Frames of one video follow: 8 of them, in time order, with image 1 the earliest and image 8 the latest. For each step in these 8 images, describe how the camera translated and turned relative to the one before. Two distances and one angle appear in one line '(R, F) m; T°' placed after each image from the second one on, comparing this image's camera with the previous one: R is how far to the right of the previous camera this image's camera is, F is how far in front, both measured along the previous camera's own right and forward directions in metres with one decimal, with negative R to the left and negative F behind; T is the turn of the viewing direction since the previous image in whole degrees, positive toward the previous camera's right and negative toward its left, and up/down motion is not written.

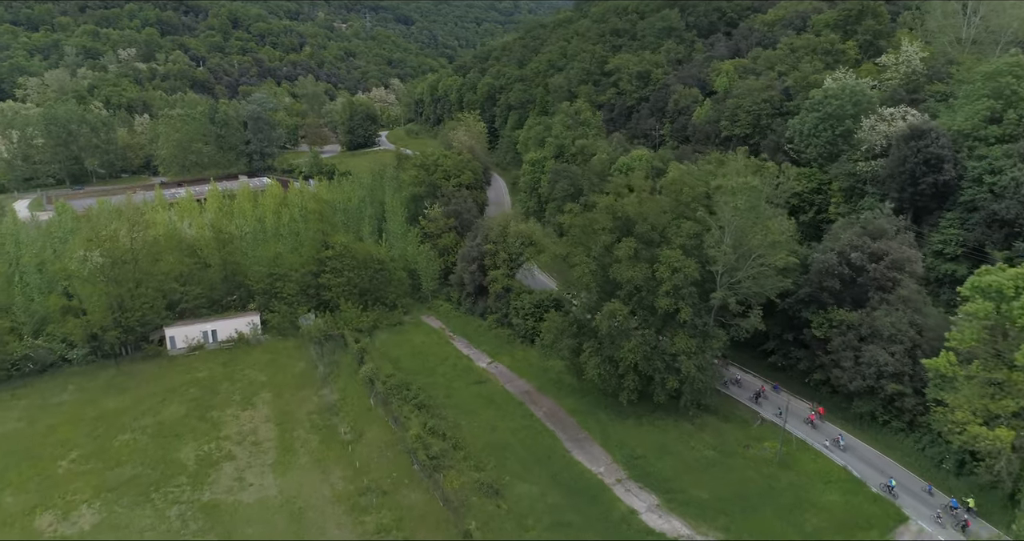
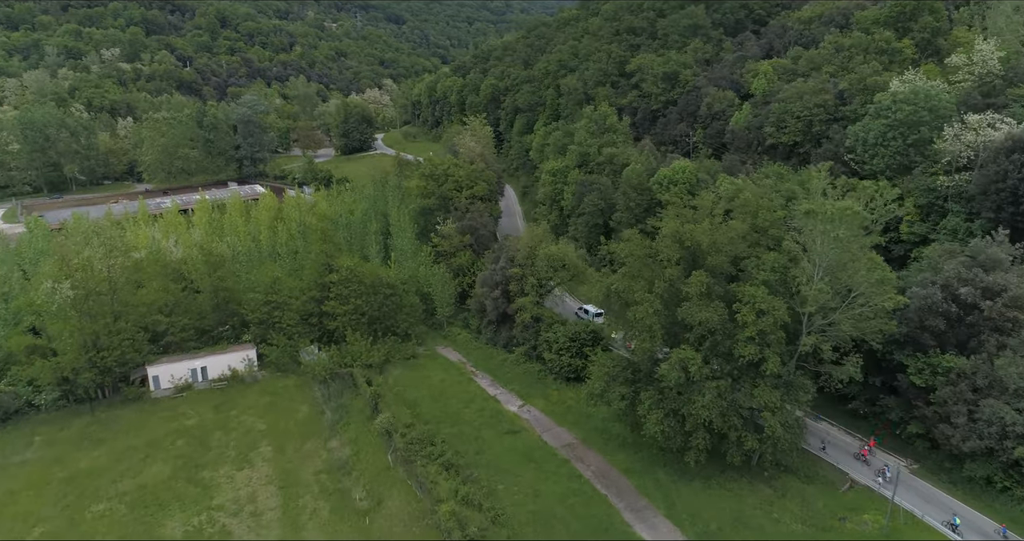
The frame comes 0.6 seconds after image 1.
(-2.6, +5.9) m; +1°
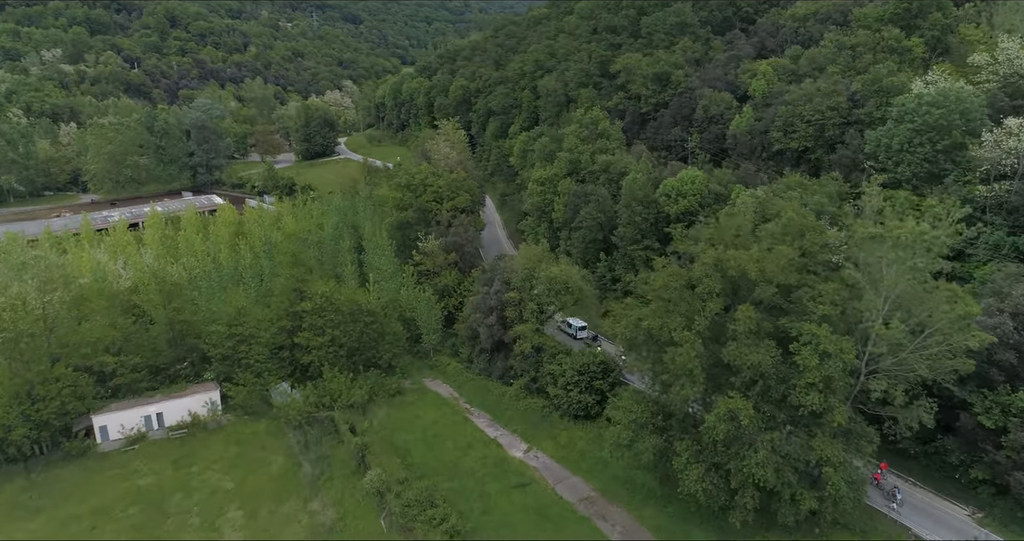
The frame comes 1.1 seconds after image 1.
(-2.1, +4.8) m; +3°
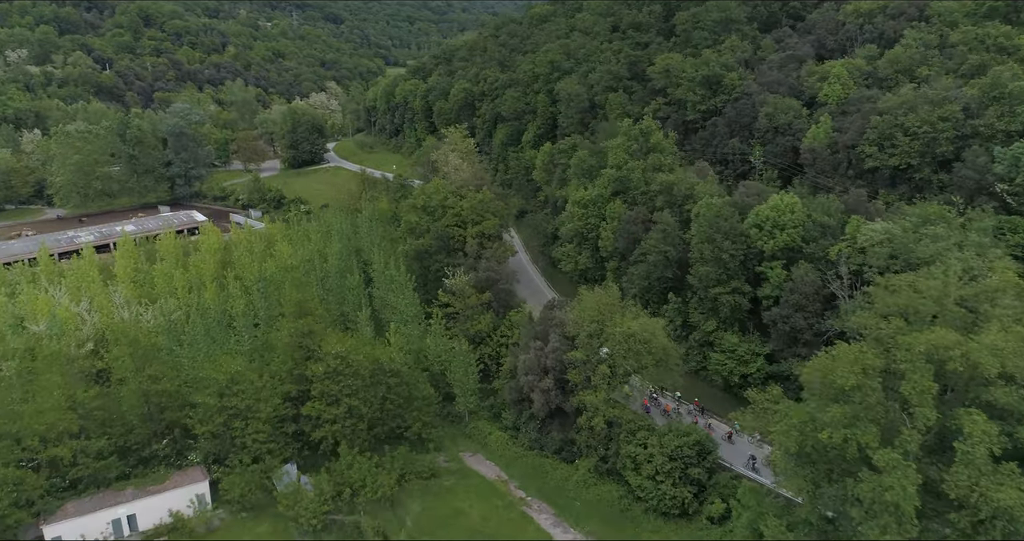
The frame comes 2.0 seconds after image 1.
(-3.9, +8.4) m; +2°
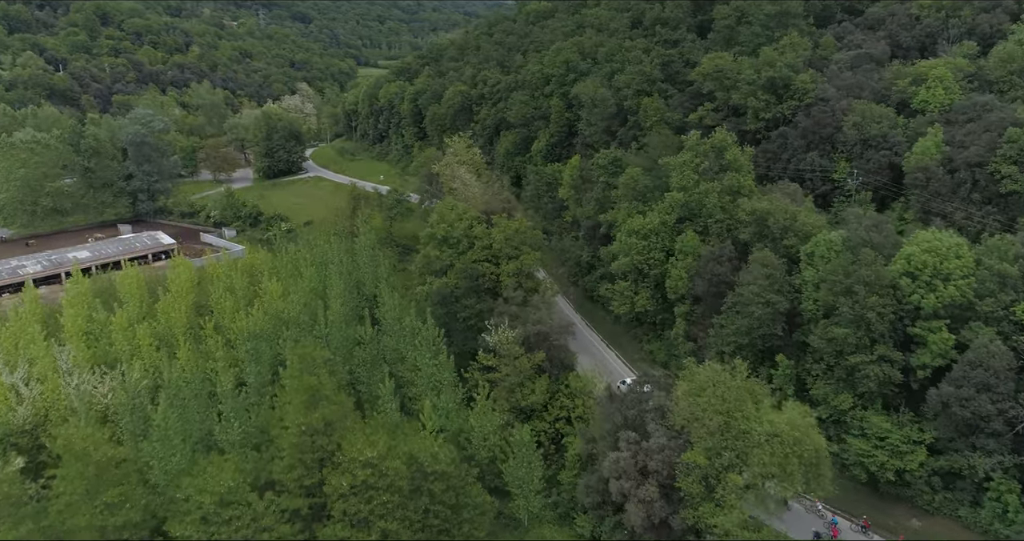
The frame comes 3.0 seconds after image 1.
(-4.2, +9.0) m; +2°
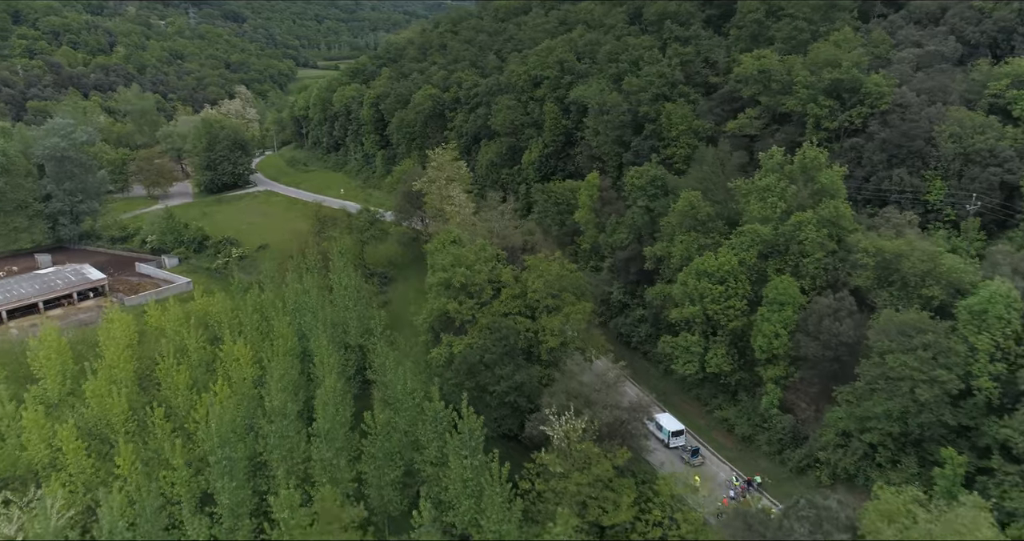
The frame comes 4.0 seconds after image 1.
(-4.4, +8.9) m; +5°
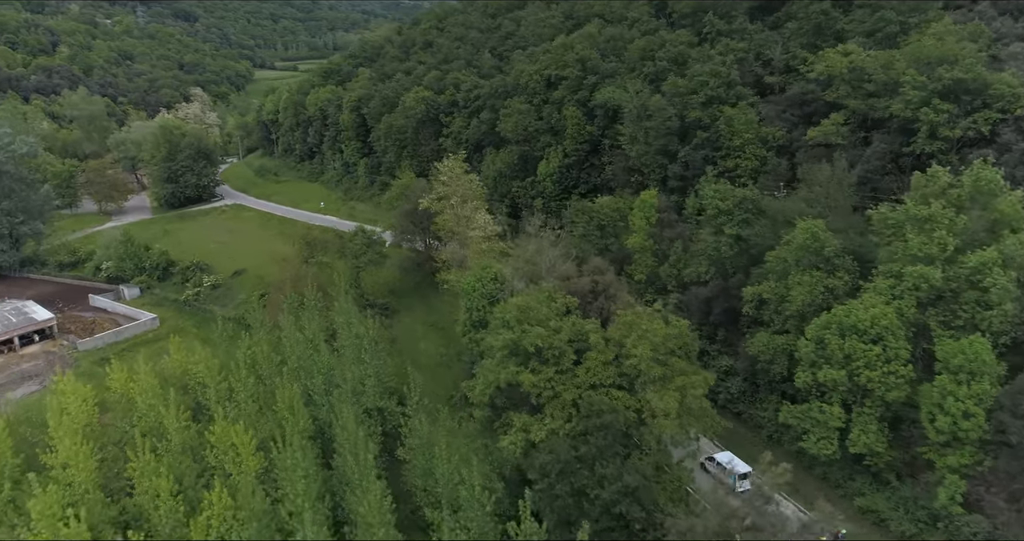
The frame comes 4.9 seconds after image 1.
(-4.6, +8.0) m; +3°
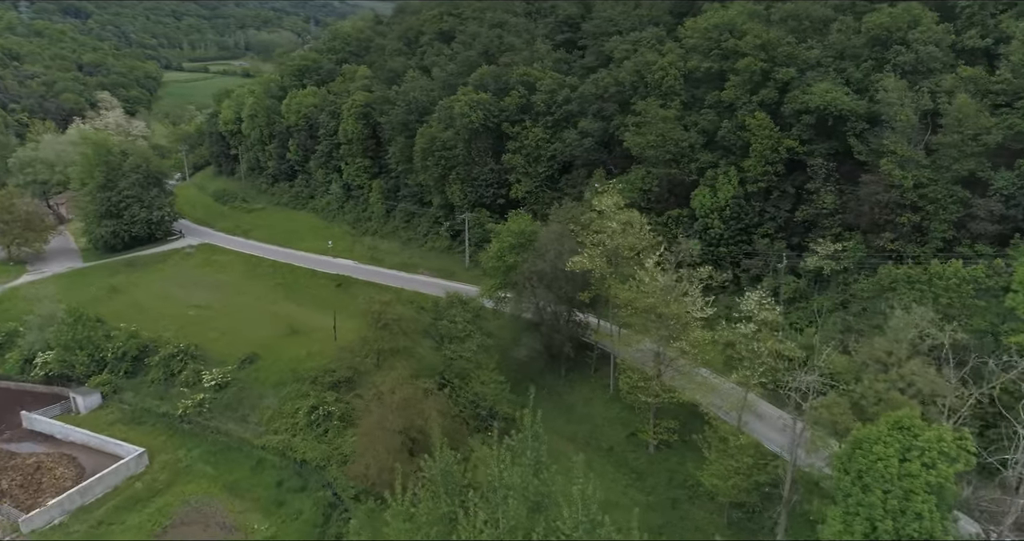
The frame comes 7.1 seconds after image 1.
(-13.8, +18.7) m; +7°
